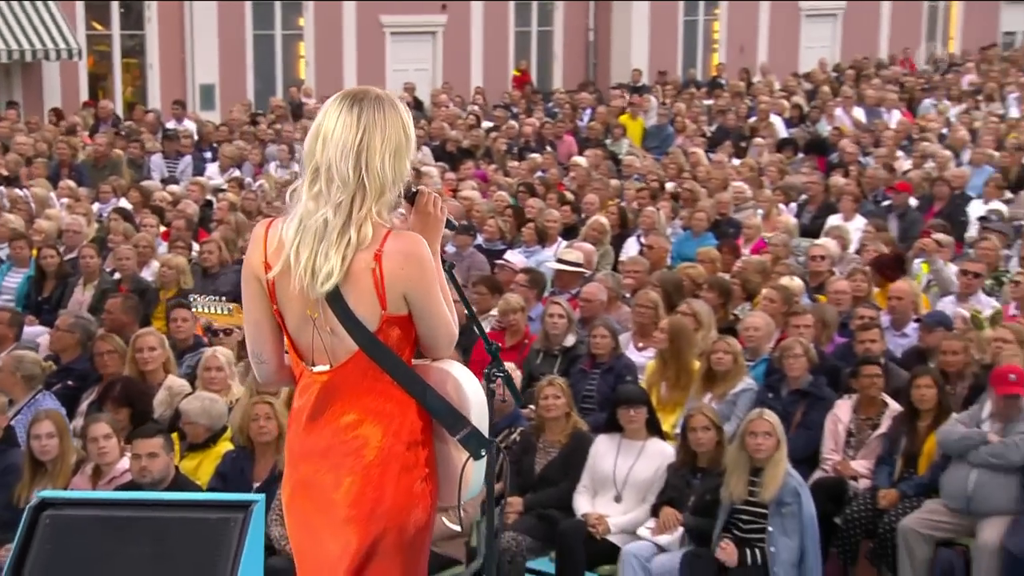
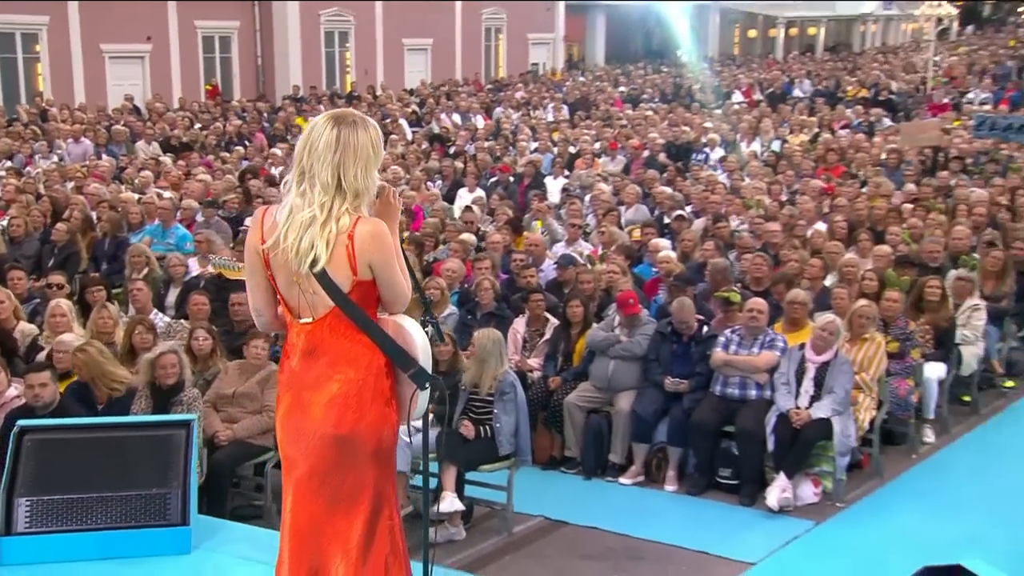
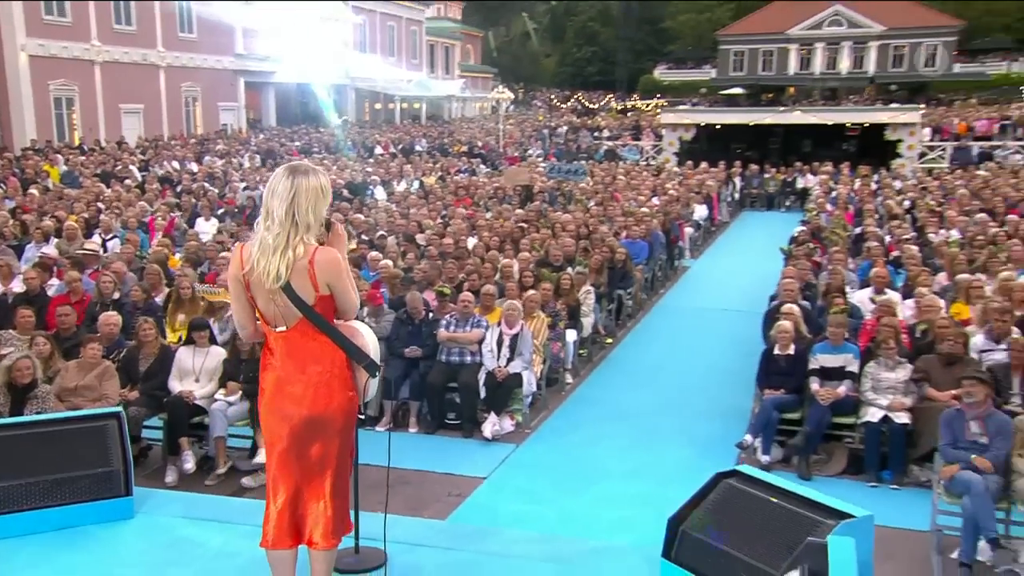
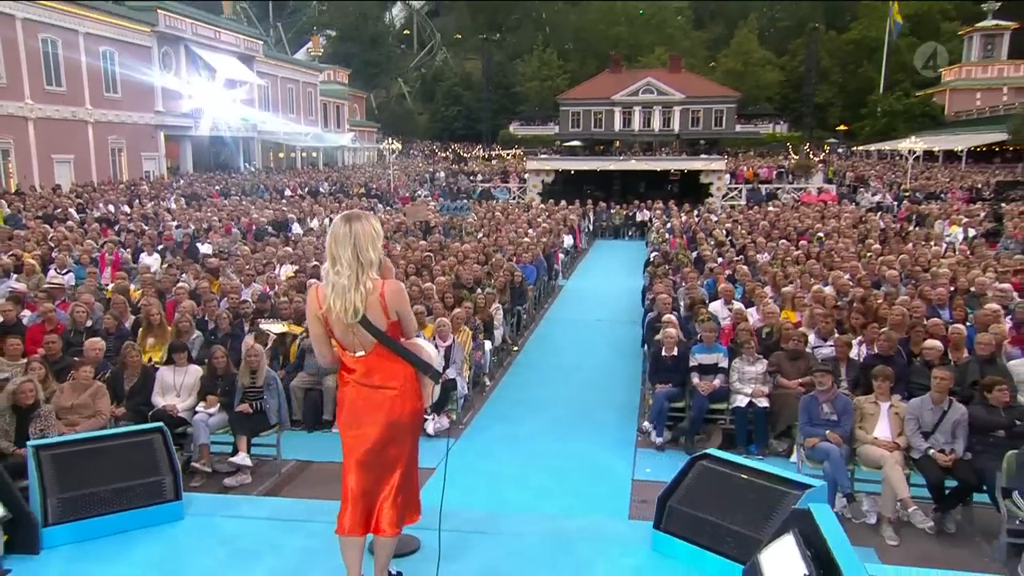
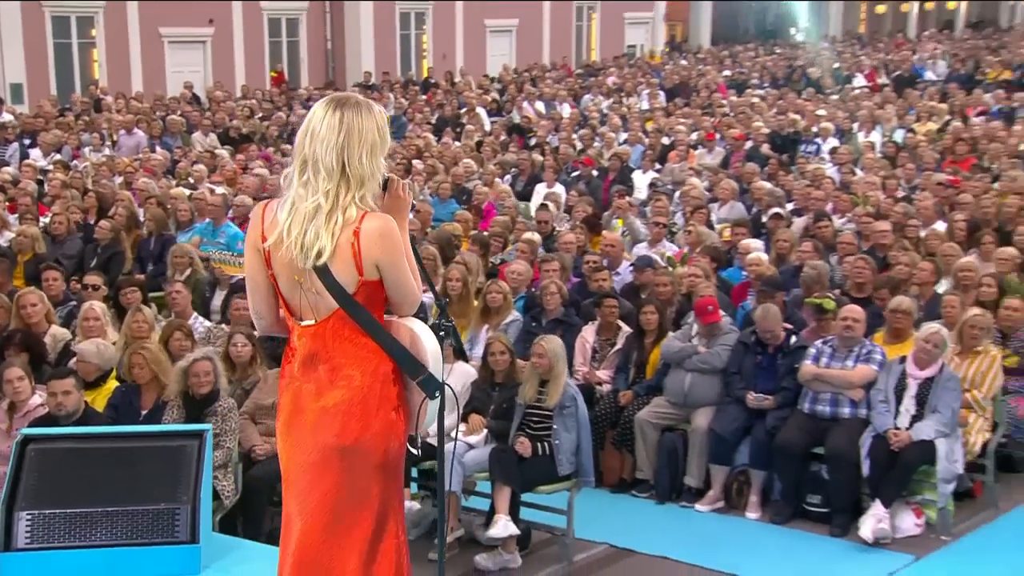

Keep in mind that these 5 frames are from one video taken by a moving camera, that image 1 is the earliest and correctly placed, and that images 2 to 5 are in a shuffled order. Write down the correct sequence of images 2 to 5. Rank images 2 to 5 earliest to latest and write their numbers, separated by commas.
5, 2, 3, 4
